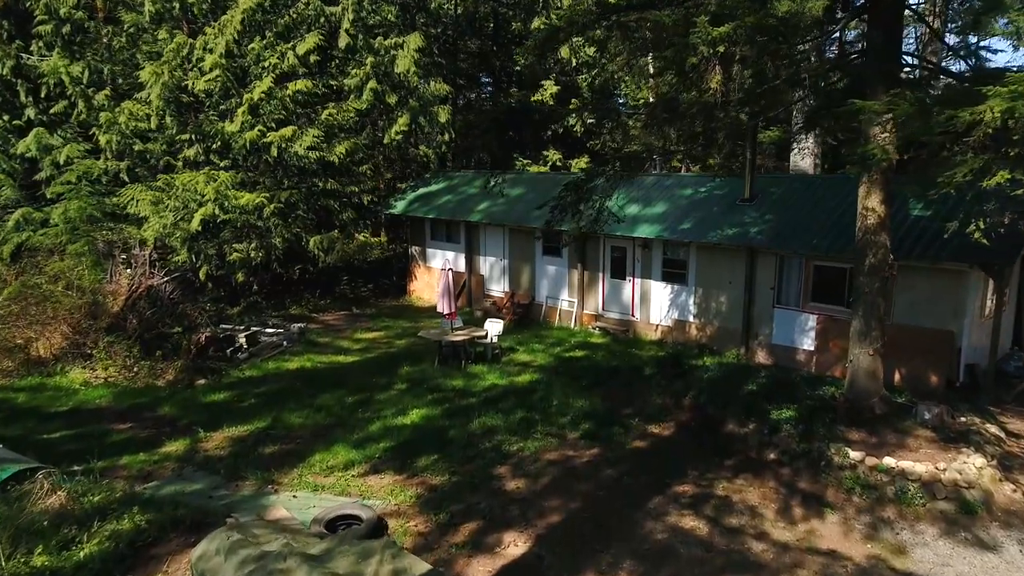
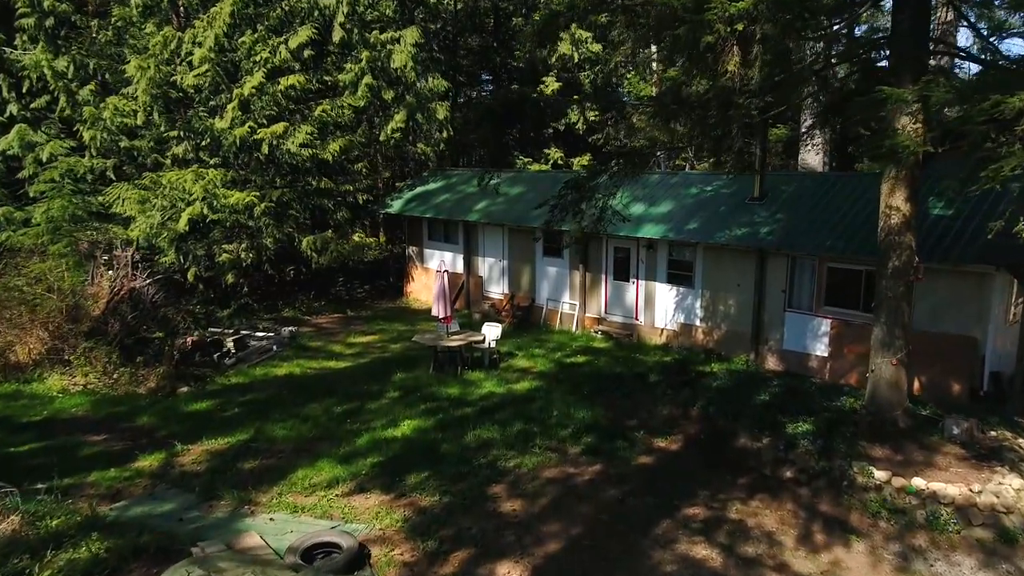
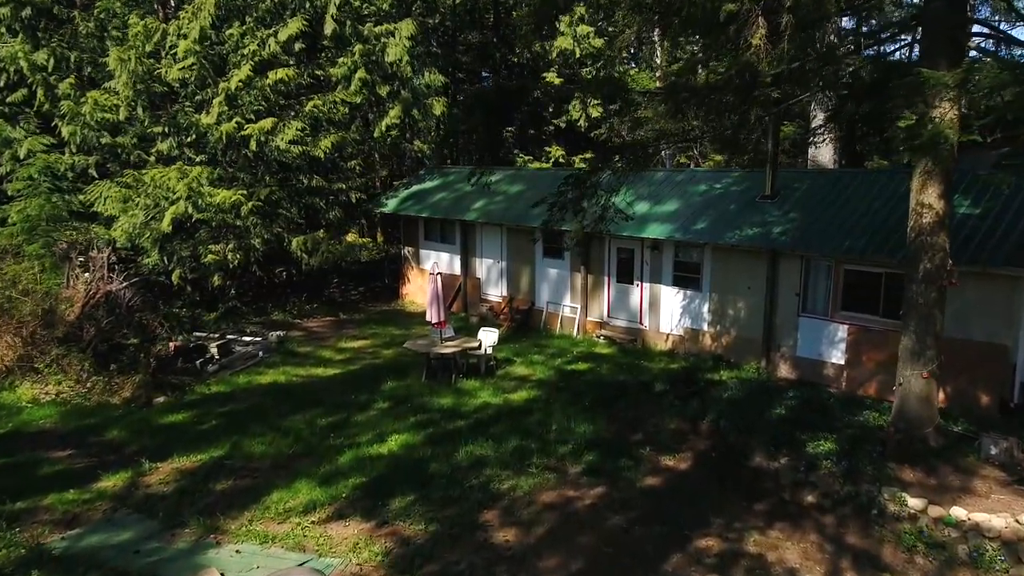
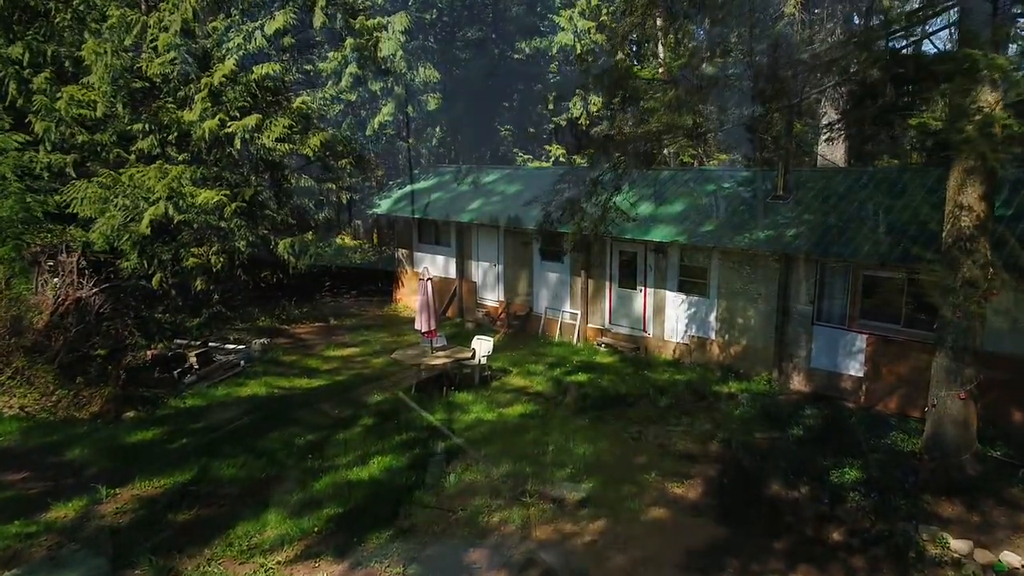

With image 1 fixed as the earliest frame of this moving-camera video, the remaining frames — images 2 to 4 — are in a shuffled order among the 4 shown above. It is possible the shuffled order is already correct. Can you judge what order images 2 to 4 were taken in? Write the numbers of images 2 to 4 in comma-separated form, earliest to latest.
2, 3, 4
